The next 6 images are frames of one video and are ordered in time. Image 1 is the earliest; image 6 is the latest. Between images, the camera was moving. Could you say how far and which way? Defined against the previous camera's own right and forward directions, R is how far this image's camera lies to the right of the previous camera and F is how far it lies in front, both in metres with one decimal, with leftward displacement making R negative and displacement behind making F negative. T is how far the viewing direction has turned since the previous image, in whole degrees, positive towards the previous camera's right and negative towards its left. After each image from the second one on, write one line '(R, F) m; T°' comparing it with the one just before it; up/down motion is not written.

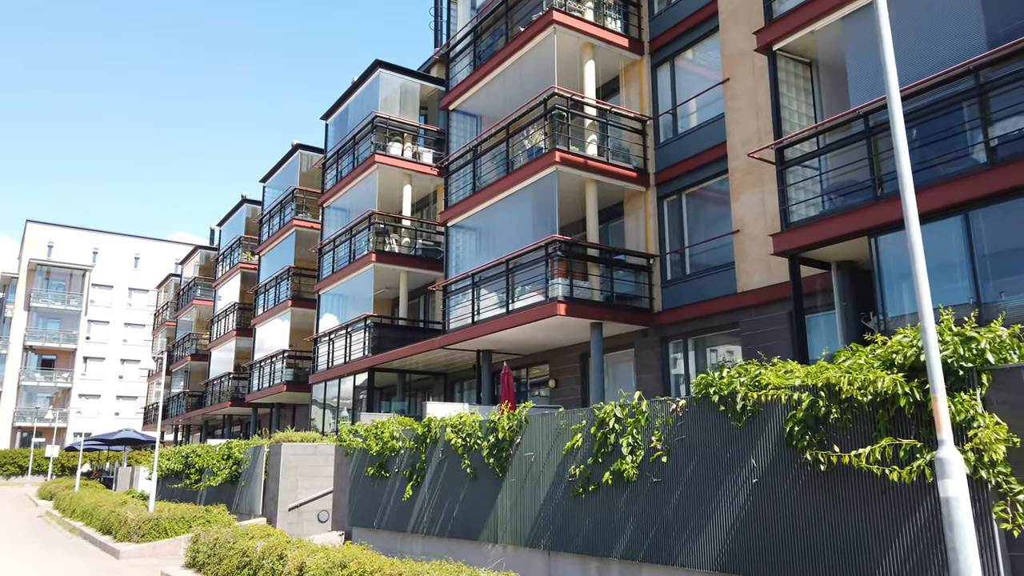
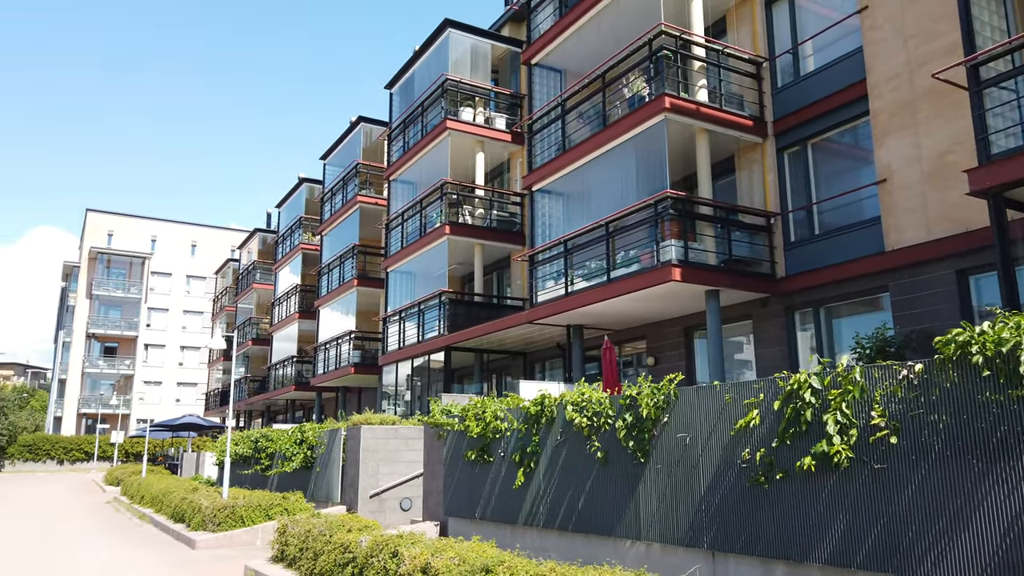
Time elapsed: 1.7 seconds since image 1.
(-1.1, +1.5) m; -3°
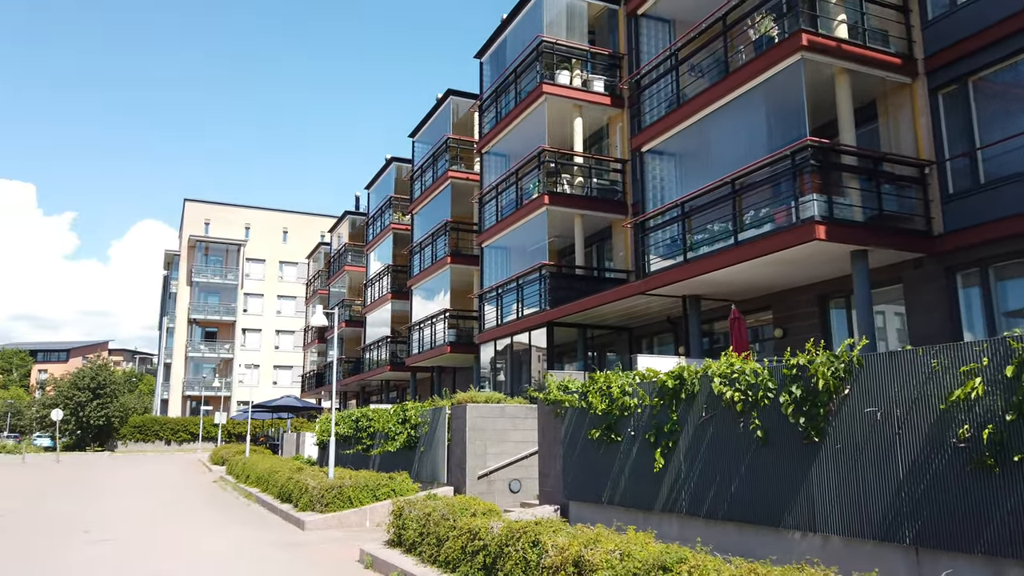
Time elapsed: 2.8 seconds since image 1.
(-0.6, +0.9) m; -6°
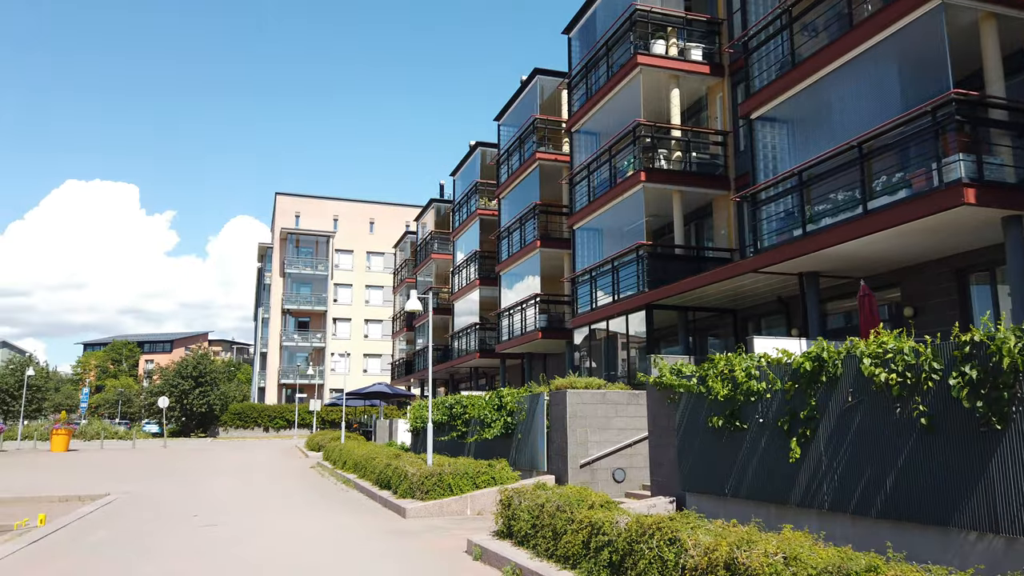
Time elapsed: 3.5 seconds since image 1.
(-0.4, +0.6) m; -6°
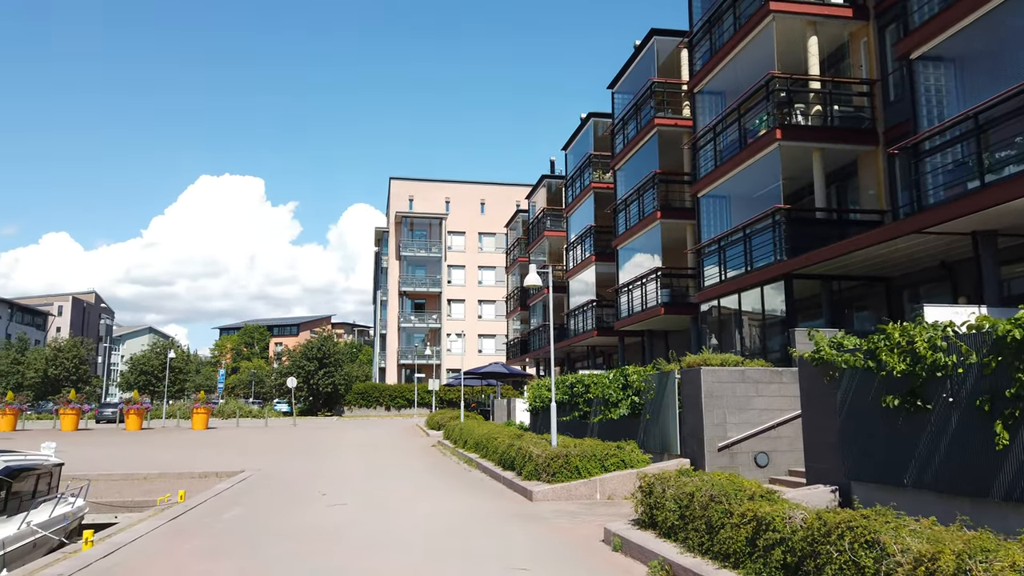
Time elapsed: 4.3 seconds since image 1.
(-0.3, +0.8) m; -8°
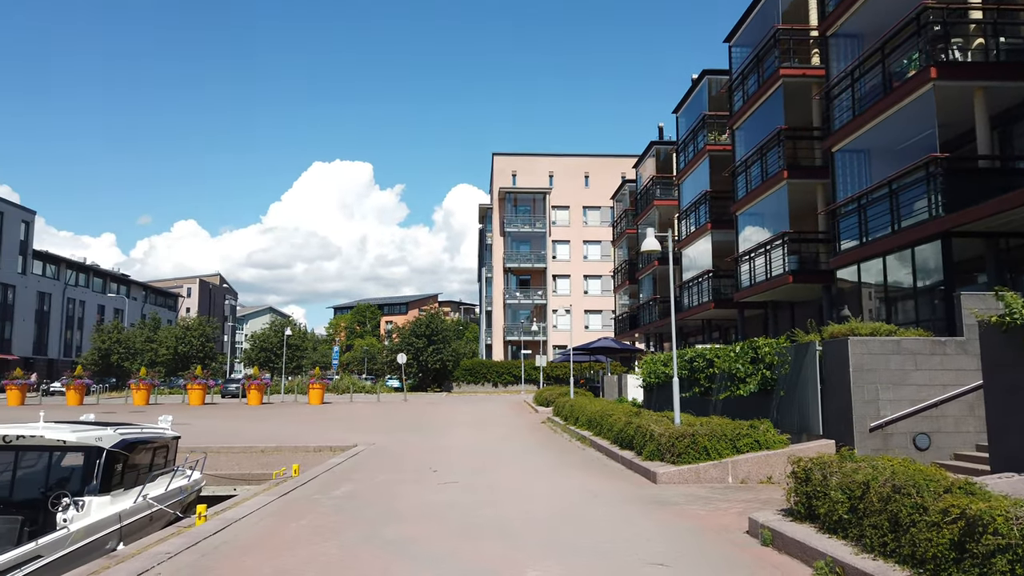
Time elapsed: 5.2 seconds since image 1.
(-0.3, +1.0) m; -8°
